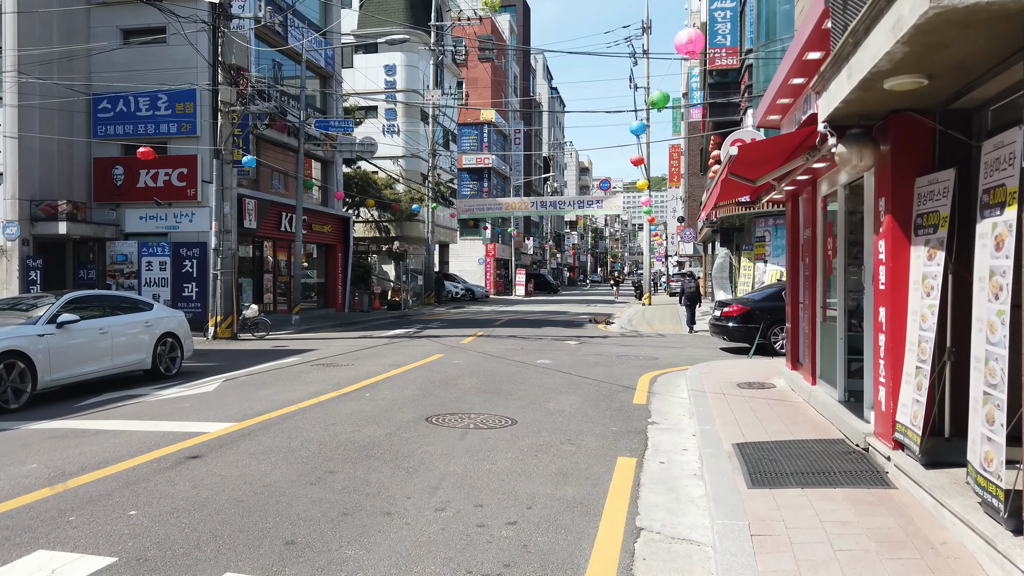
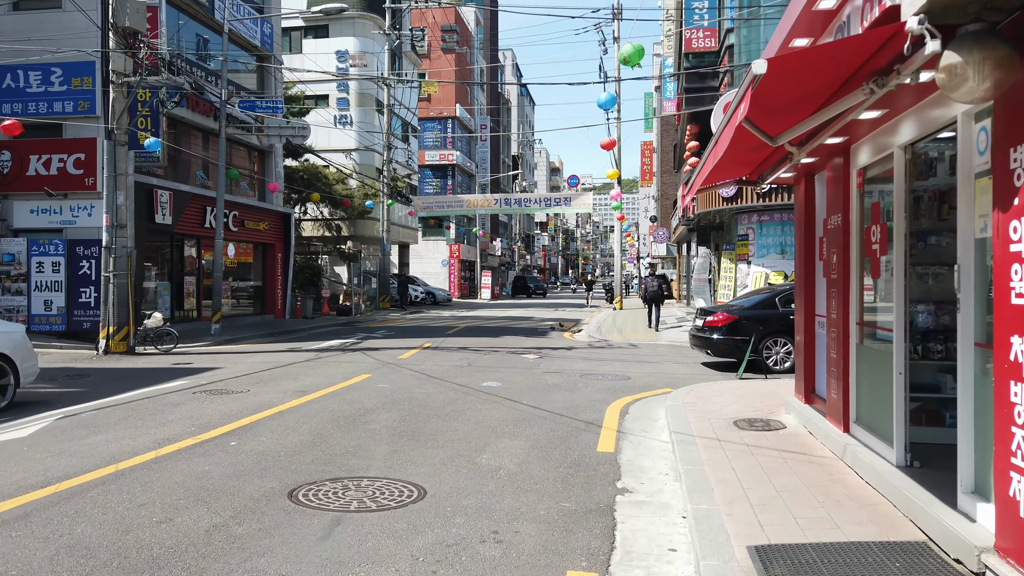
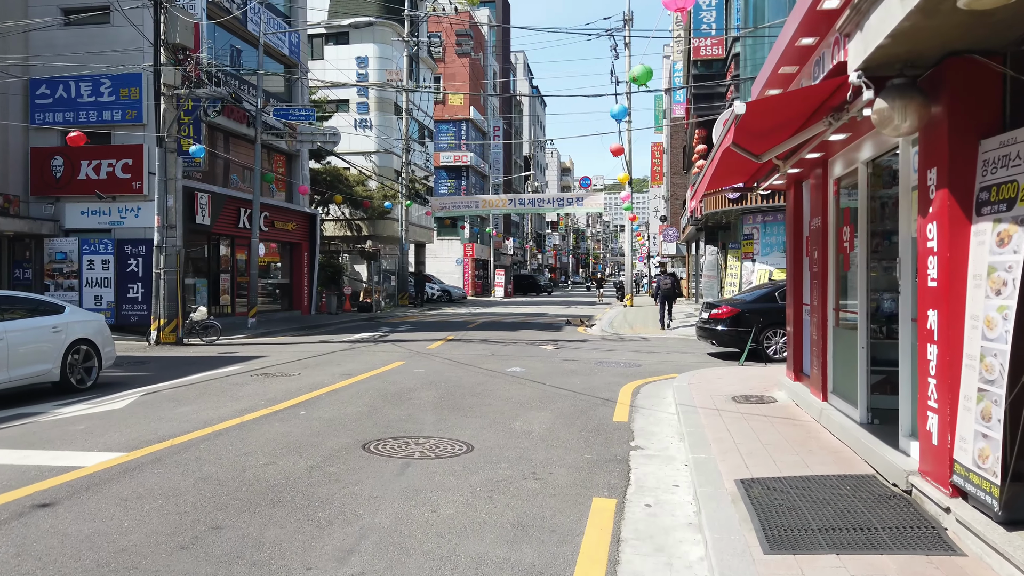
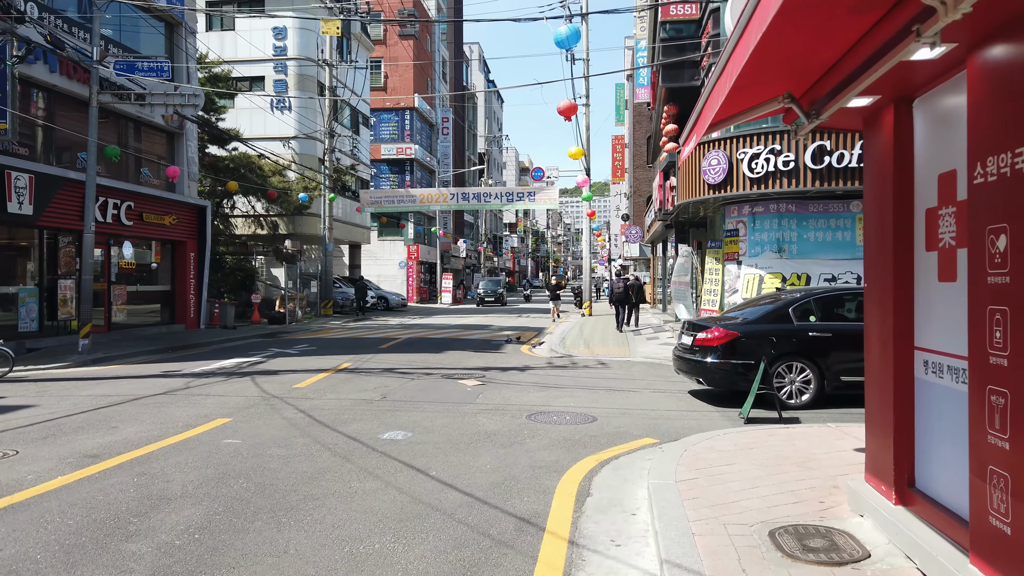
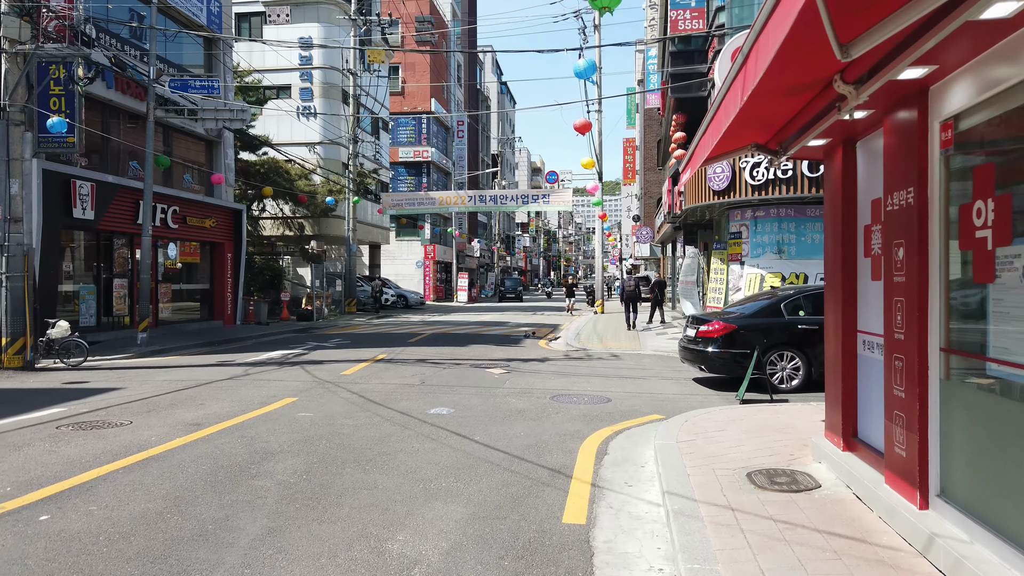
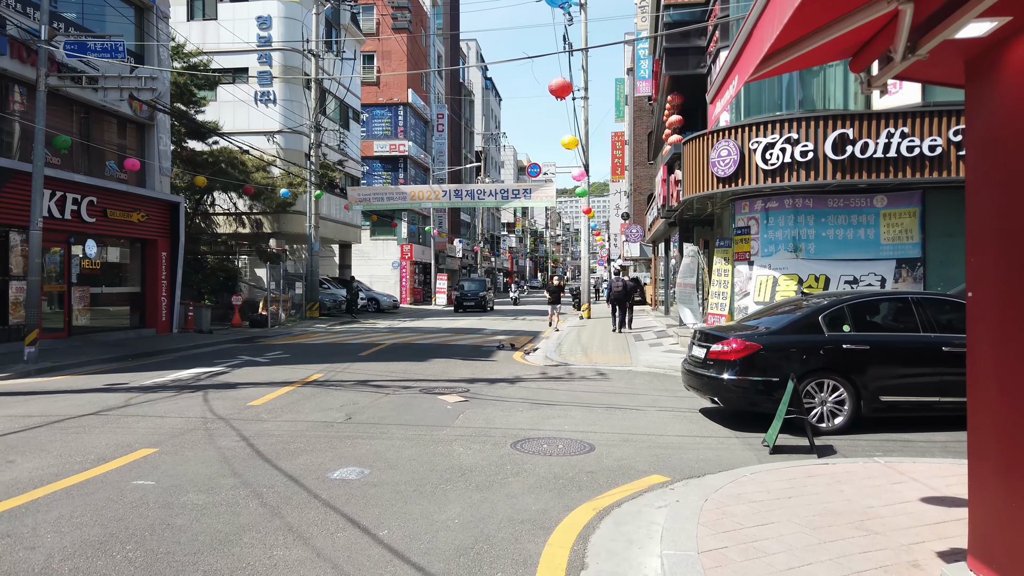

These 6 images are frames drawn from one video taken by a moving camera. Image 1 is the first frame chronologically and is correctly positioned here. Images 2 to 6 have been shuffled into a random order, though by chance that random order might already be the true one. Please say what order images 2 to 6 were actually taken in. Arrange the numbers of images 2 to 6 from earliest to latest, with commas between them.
3, 2, 5, 4, 6
